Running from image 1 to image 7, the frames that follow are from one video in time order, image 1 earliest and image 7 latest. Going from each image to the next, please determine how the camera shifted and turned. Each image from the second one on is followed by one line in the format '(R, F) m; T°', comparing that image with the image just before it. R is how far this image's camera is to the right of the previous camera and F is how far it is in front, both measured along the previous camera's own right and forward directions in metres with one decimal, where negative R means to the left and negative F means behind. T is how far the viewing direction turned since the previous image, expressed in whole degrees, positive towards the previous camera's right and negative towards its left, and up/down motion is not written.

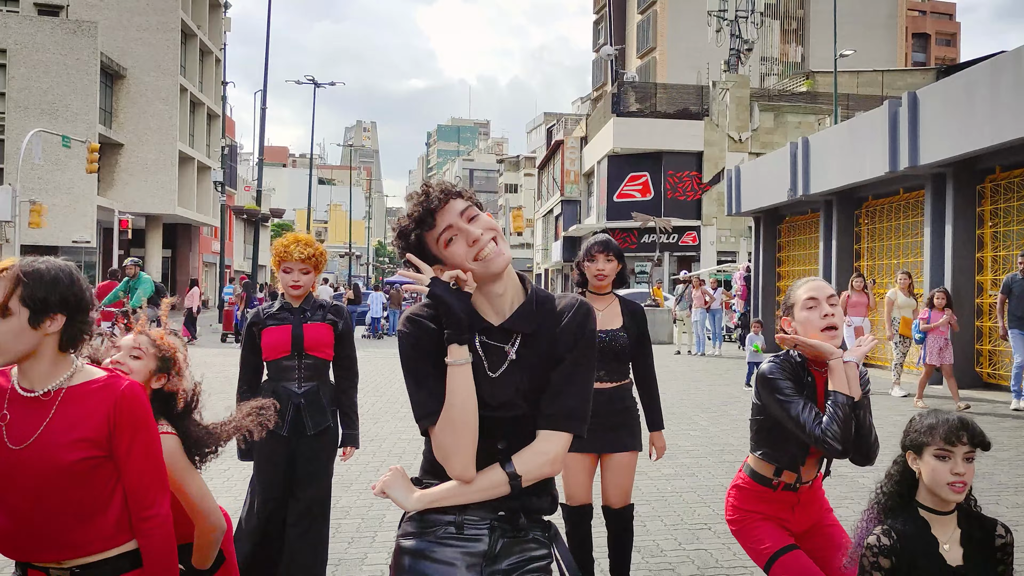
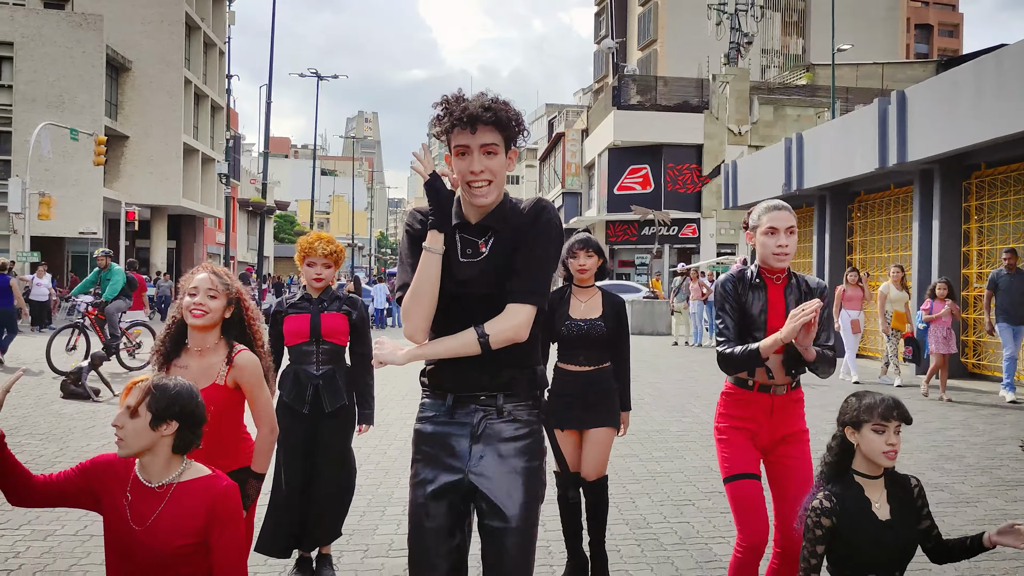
(0.0, -0.4) m; 0°
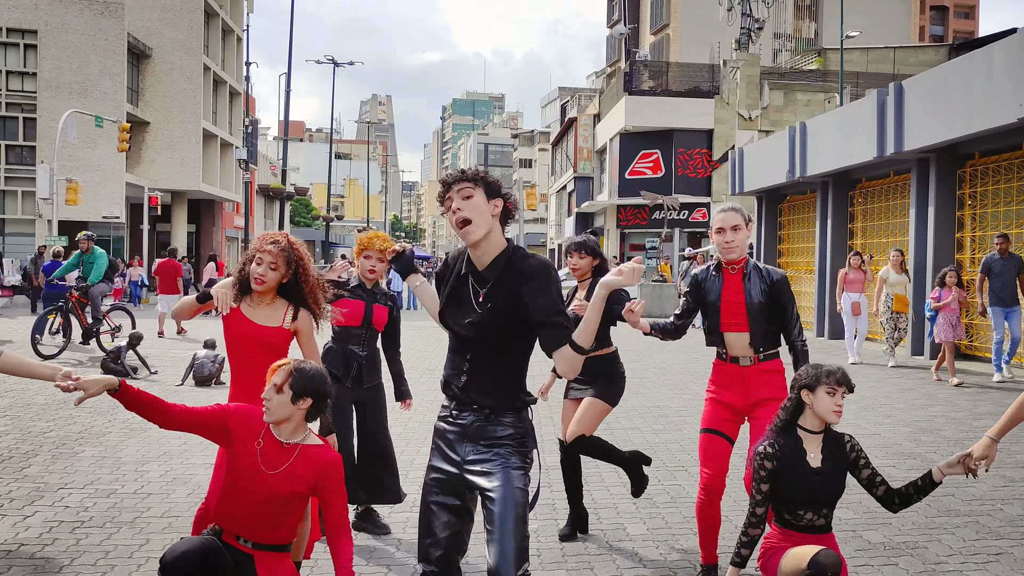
(0.0, -0.6) m; -1°
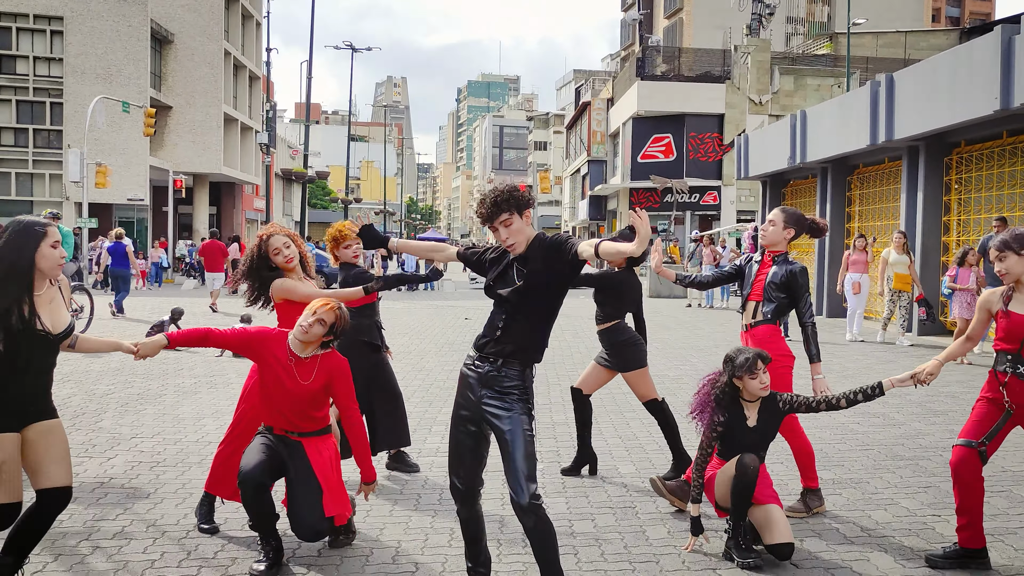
(0.0, -0.9) m; -1°
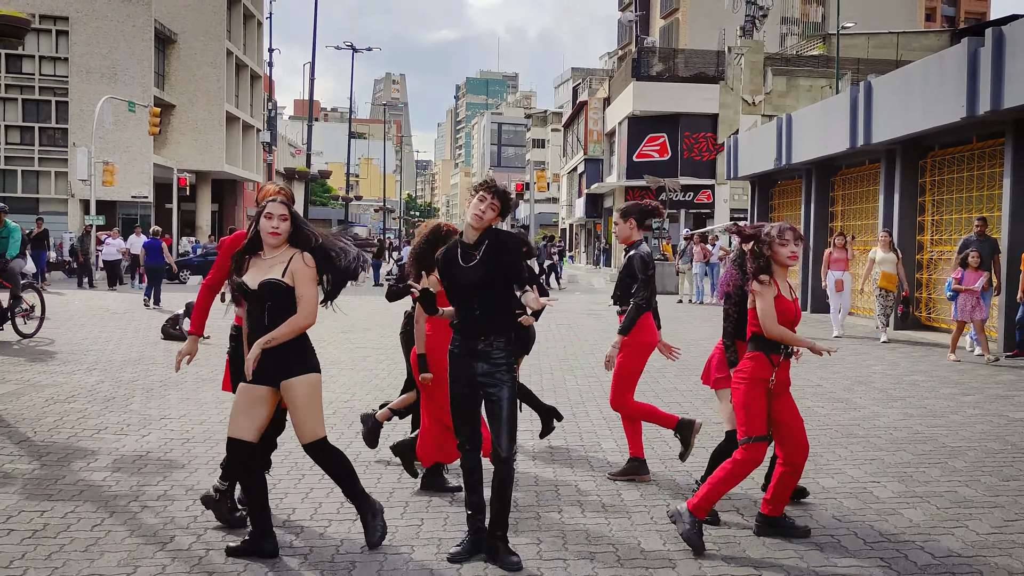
(0.0, -0.7) m; 0°
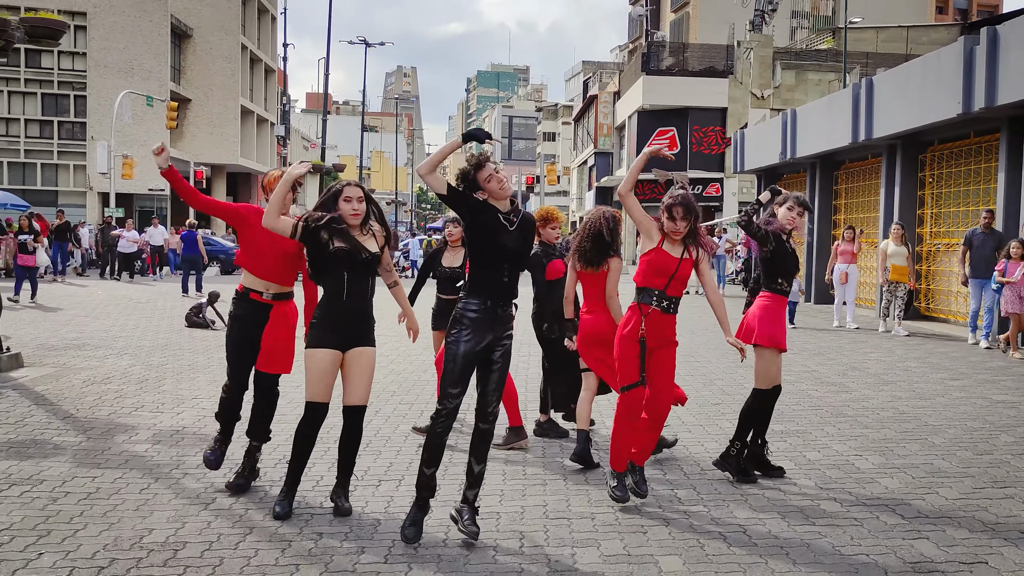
(0.0, -0.5) m; -1°
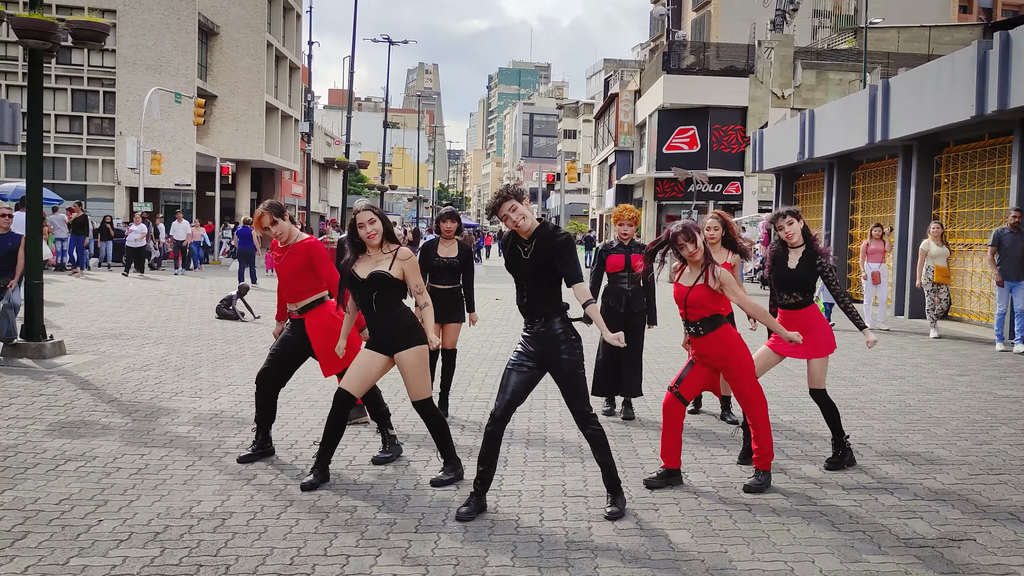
(0.0, -0.4) m; -1°
